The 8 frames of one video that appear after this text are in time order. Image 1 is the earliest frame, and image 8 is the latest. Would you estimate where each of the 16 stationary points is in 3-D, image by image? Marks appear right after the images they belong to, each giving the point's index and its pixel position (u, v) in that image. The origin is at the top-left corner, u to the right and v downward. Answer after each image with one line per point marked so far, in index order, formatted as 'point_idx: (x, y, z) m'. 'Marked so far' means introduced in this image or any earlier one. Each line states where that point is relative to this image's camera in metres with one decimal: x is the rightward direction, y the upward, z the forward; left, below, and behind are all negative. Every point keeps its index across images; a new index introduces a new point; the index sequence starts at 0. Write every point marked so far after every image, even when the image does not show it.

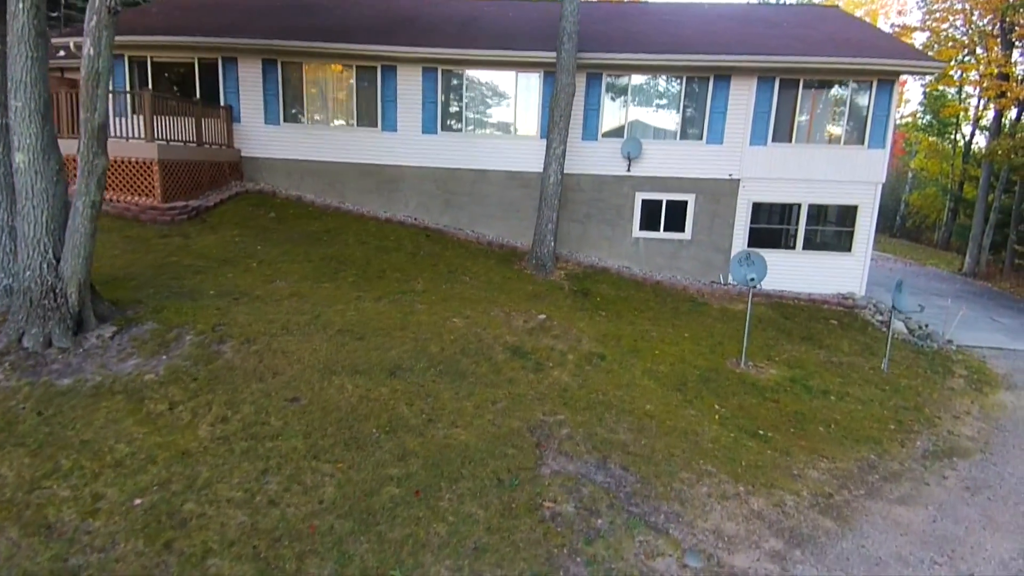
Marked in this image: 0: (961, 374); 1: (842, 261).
0: (+6.3, -1.2, +8.9) m
1: (+5.8, +0.5, +11.5) m
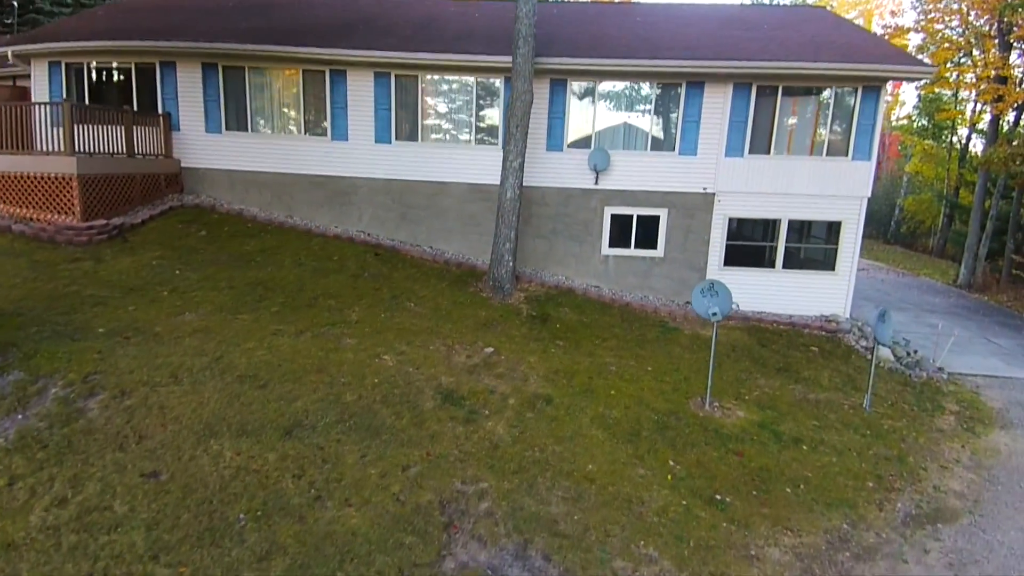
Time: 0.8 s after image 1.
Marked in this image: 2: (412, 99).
0: (+5.6, -1.6, +8.2) m
1: (+5.2, +0.1, +10.7) m
2: (-1.8, +3.1, +10.8) m
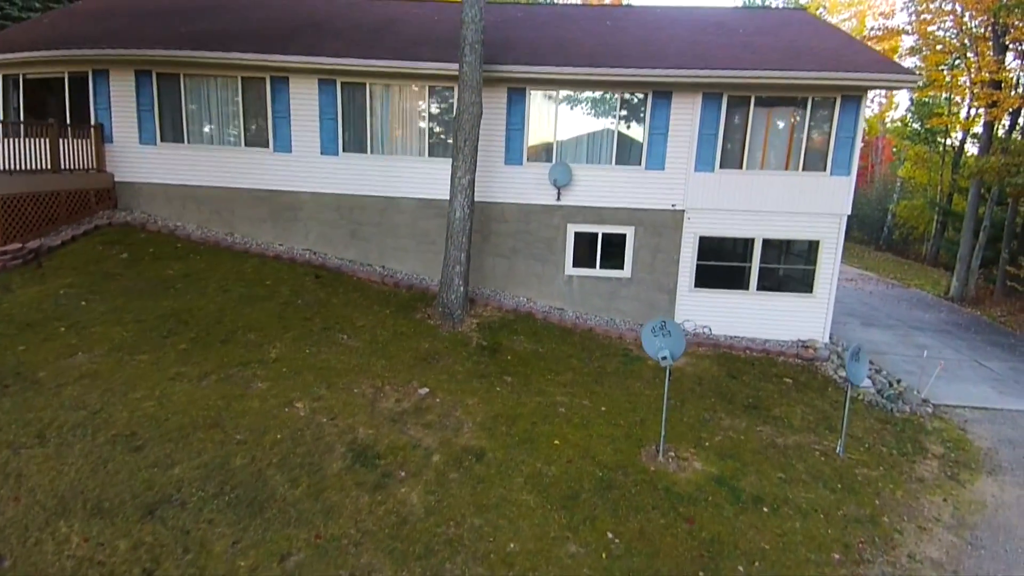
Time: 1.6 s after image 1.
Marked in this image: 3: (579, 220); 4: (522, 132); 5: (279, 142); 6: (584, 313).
0: (+4.9, -1.9, +7.5) m
1: (+4.5, -0.3, +10.0) m
2: (-2.4, +2.8, +10.1) m
3: (+1.1, +1.1, +10.1) m
4: (+0.1, +2.4, +9.9) m
5: (-3.7, +2.3, +10.1) m
6: (+1.2, -0.4, +10.4) m
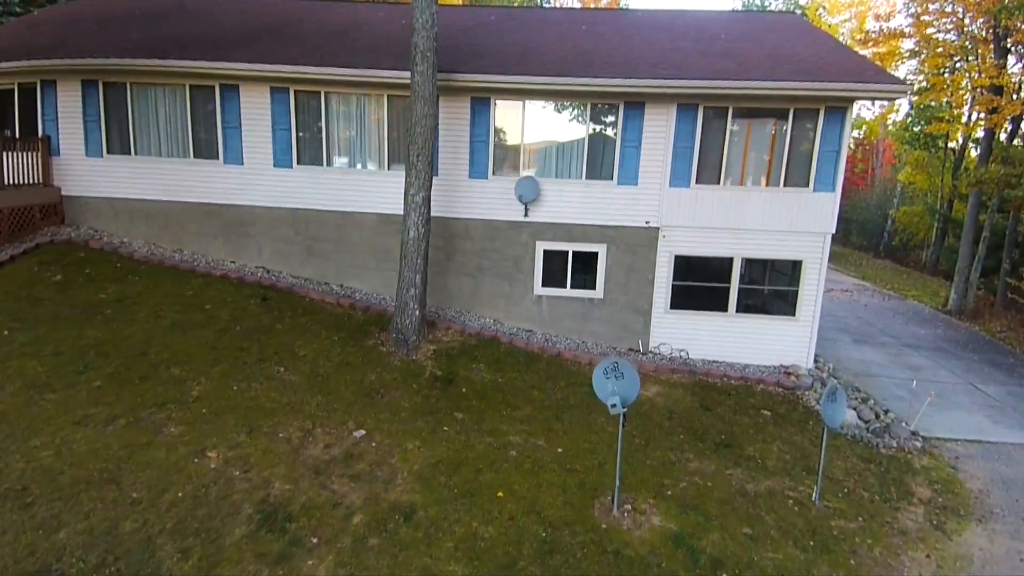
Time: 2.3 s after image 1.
0: (+4.4, -2.3, +6.9) m
1: (+4.0, -0.6, +9.4) m
2: (-2.9, +2.5, +9.5) m
3: (+0.5, +0.8, +9.6) m
4: (-0.4, +2.1, +9.3) m
5: (-4.2, +2.0, +9.6) m
6: (+0.6, -0.7, +9.8) m
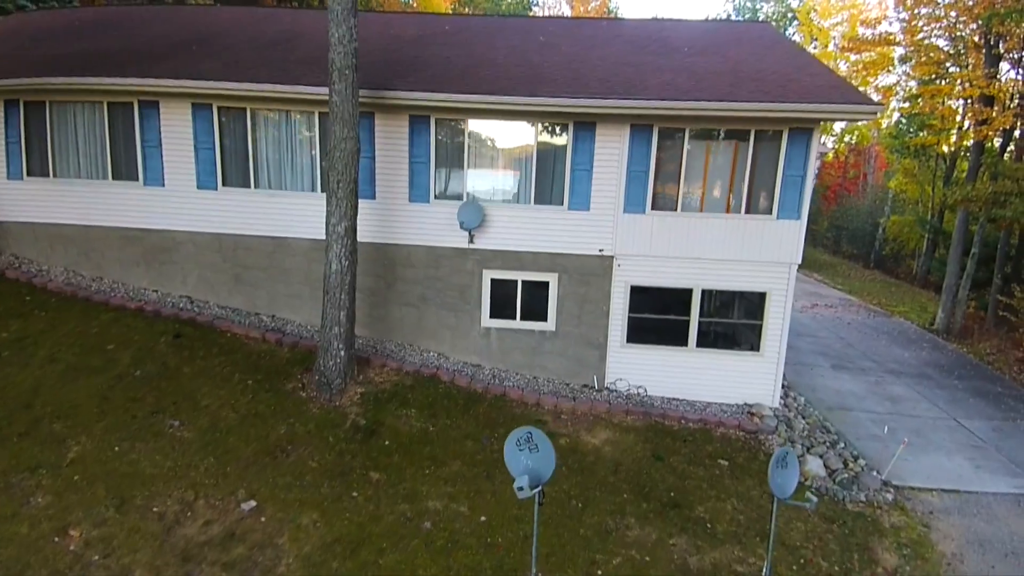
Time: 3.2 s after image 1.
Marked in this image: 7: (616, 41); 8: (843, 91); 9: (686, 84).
0: (+3.6, -2.7, +6.2) m
1: (+3.2, -1.0, +8.8) m
2: (-3.7, +2.0, +8.8) m
3: (-0.2, +0.3, +8.9) m
4: (-1.1, +1.6, +8.6) m
5: (-5.0, +1.6, +8.9) m
6: (-0.1, -1.2, +9.1) m
7: (+1.6, +3.9, +10.2) m
8: (+4.0, +2.4, +7.7) m
9: (+2.2, +2.6, +8.2) m
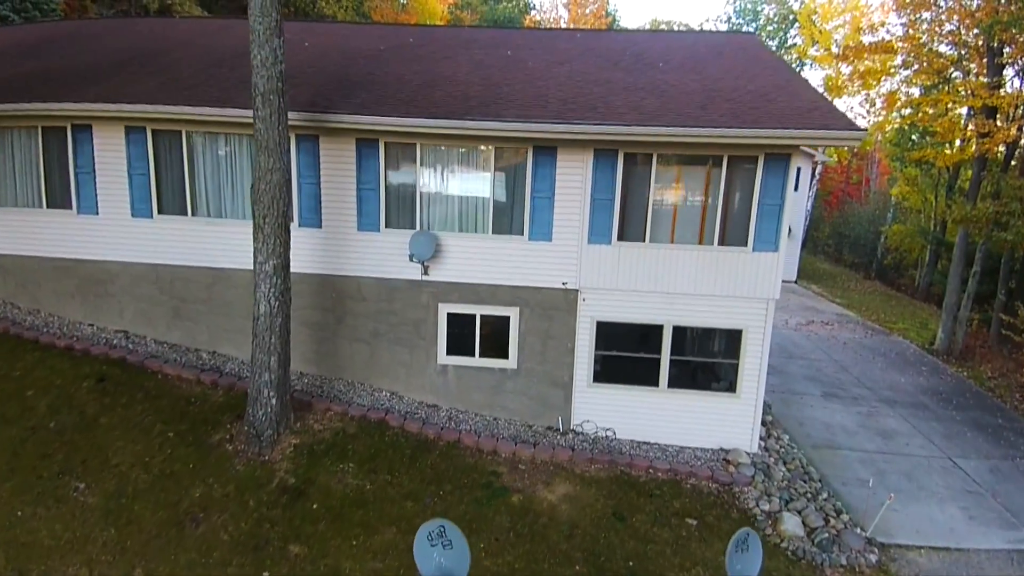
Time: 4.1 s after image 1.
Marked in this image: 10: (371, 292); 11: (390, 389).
0: (+3.1, -3.2, +5.6) m
1: (+2.7, -1.5, +8.1) m
2: (-4.3, +1.6, +8.2) m
3: (-0.8, -0.1, +8.2) m
4: (-1.7, +1.2, +8.0) m
5: (-5.5, +1.1, +8.3) m
6: (-0.7, -1.6, +8.5) m
7: (+1.1, +3.5, +9.5) m
8: (+3.5, +1.9, +7.1) m
9: (+1.7, +2.2, +7.6) m
10: (-1.8, -0.1, +8.3) m
11: (-1.6, -1.3, +8.5) m
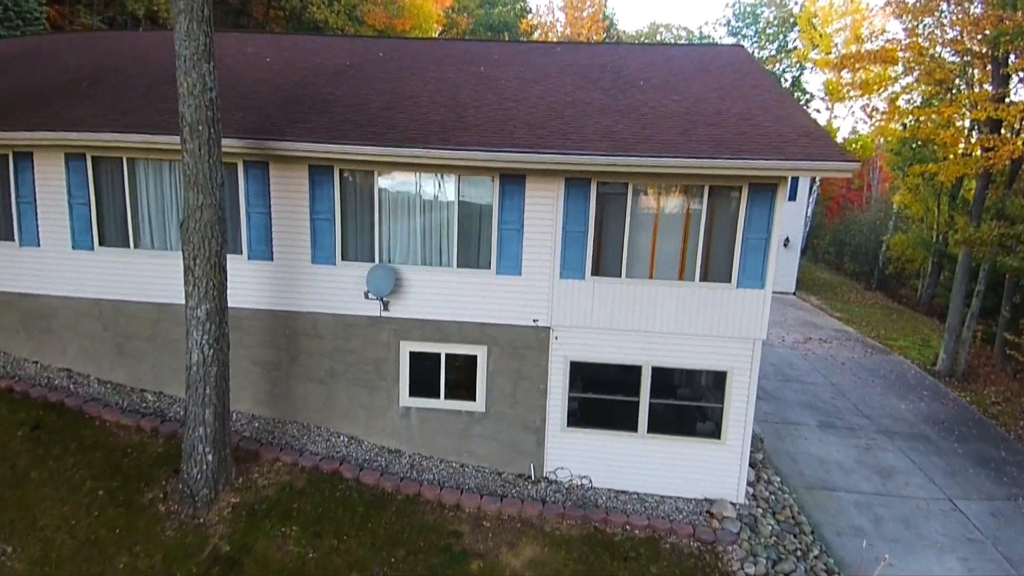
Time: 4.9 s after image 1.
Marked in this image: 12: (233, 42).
0: (+2.7, -3.6, +4.9) m
1: (+2.3, -1.9, +7.5) m
2: (-4.6, +1.1, +7.6) m
3: (-1.2, -0.6, +7.6) m
4: (-2.1, +0.8, +7.4) m
5: (-5.9, +0.7, +7.7) m
6: (-1.1, -2.1, +7.9) m
7: (+0.7, +3.0, +8.9) m
8: (+3.1, +1.5, +6.5) m
9: (+1.3, +1.7, +7.0) m
10: (-2.2, -0.5, +7.7) m
11: (-2.0, -1.8, +7.9) m
12: (-4.6, +4.0, +10.5) m
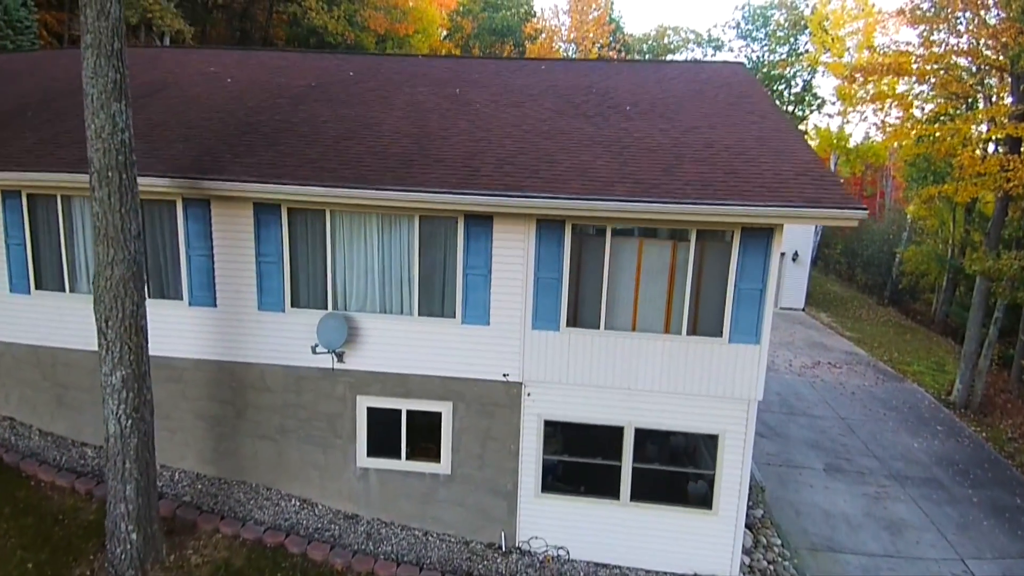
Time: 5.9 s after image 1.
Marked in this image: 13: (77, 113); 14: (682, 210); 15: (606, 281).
0: (+2.3, -4.1, +4.2) m
1: (+1.9, -2.5, +6.7) m
2: (-5.0, +0.6, +6.9) m
3: (-1.5, -1.1, +6.9) m
4: (-2.4, +0.2, +6.7) m
5: (-6.2, +0.1, +7.0) m
6: (-1.4, -2.6, +7.2) m
7: (+0.4, +2.5, +8.2) m
8: (+2.7, +0.9, +5.7) m
9: (+0.9, +1.2, +6.2) m
10: (-2.6, -1.0, +7.0) m
11: (-2.4, -2.3, +7.2) m
12: (-4.8, +3.5, +9.8) m
13: (-5.6, +2.3, +8.1) m
14: (+1.5, +0.7, +5.6) m
15: (+0.9, +0.1, +6.3) m
